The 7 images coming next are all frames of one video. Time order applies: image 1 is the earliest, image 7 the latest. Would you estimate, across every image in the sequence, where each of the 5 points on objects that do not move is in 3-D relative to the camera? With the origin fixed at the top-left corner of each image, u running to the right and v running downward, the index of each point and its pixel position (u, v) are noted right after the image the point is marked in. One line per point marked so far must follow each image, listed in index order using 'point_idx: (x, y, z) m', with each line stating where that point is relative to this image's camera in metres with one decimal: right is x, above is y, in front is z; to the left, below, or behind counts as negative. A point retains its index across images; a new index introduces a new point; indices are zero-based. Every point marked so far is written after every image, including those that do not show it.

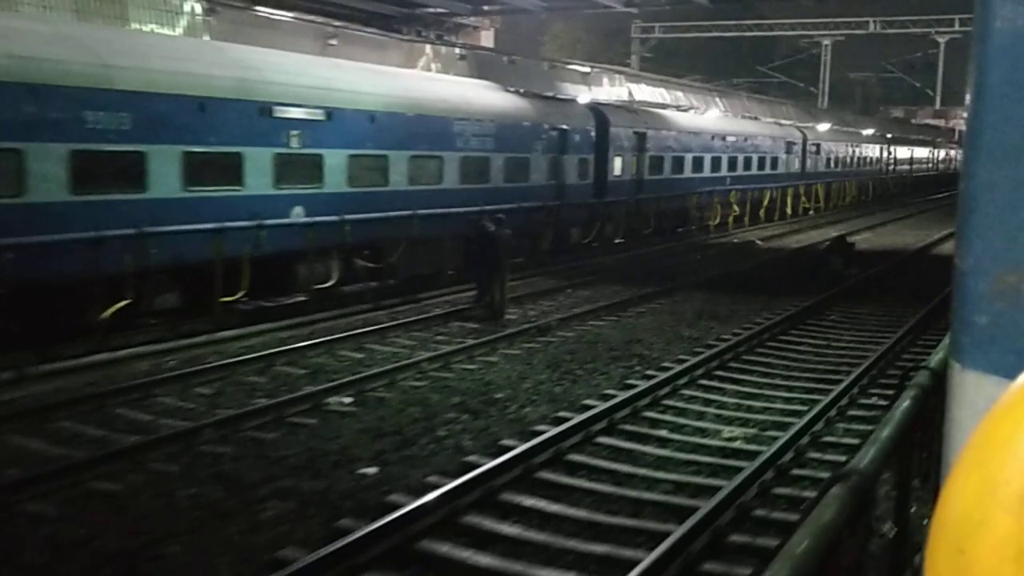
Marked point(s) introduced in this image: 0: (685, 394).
0: (+2.2, -1.4, +9.1) m
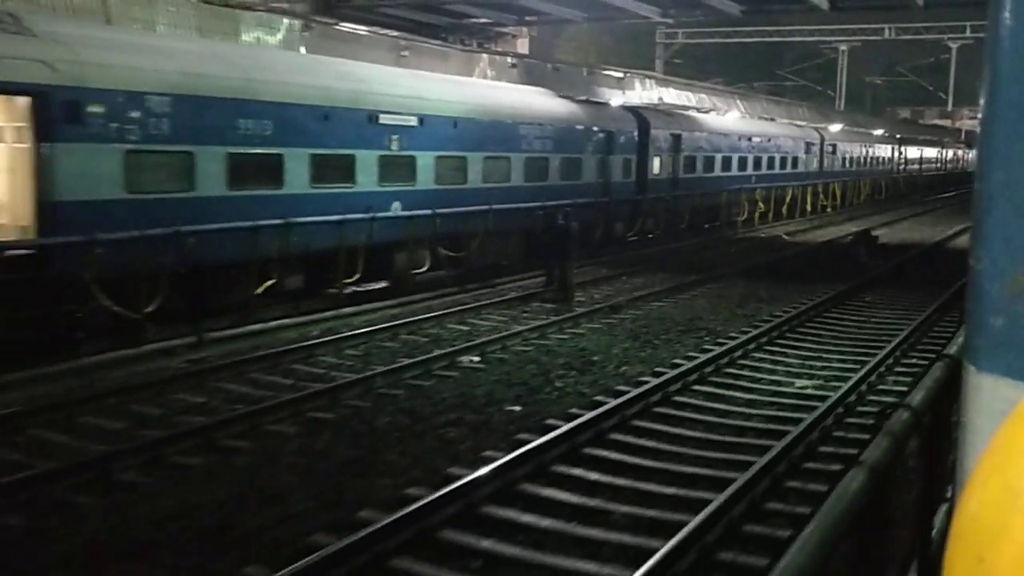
0: (+3.6, -1.1, +10.8) m
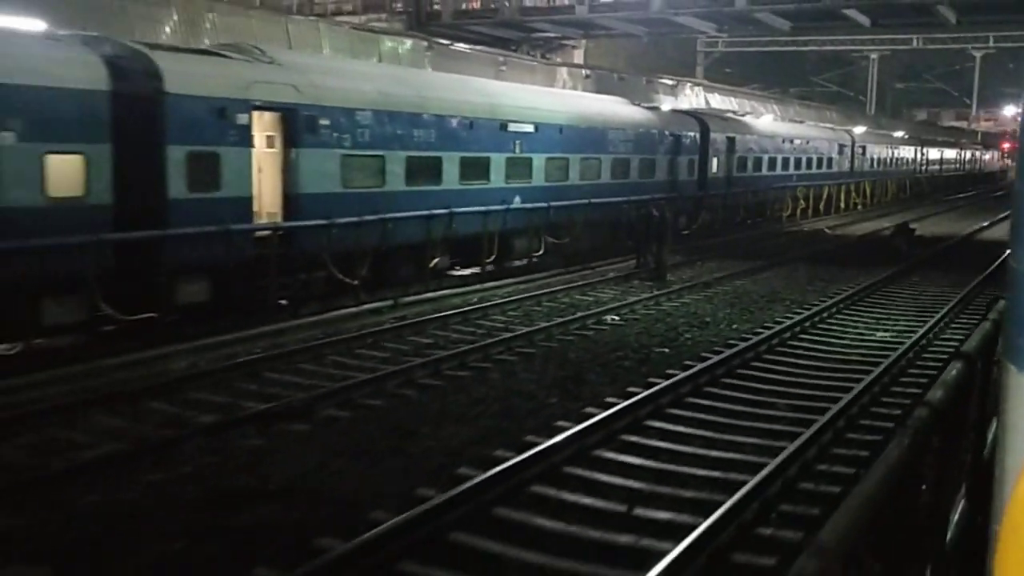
0: (+5.9, -0.6, +13.3) m
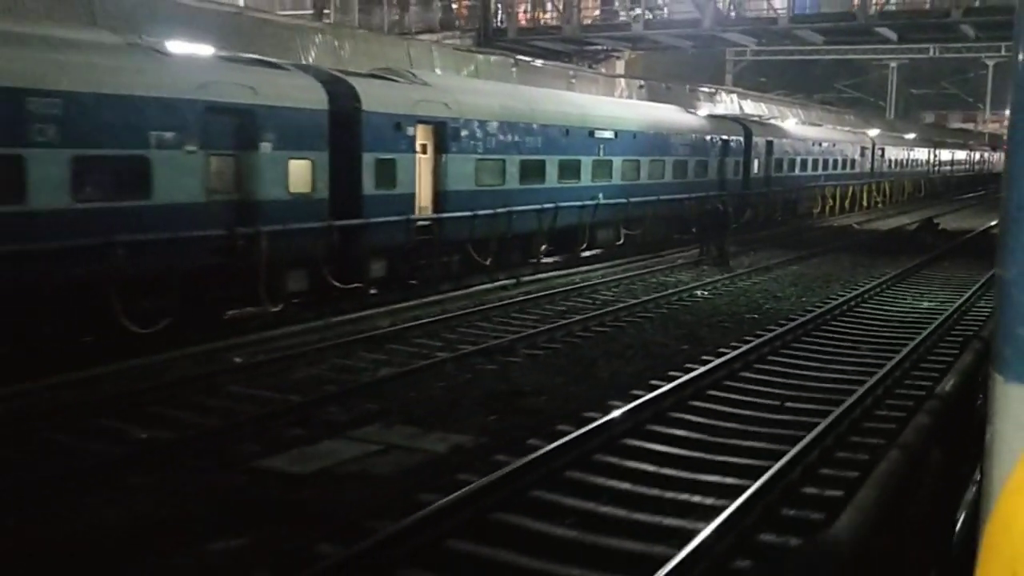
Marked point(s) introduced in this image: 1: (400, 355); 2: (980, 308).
0: (+8.2, -0.2, +15.9) m
1: (-1.6, -0.9, +10.2) m
2: (+9.8, -0.4, +15.0) m
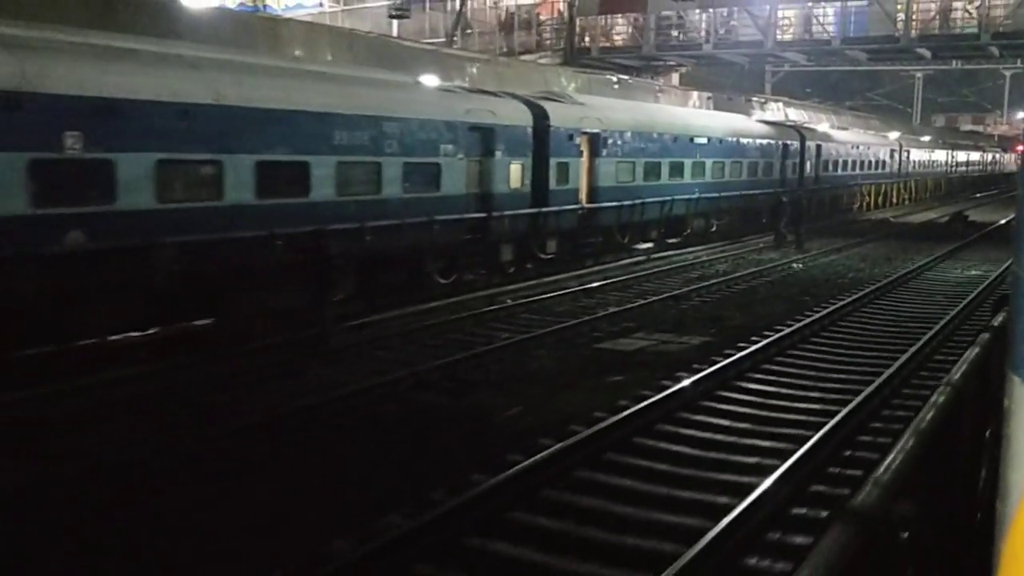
0: (+11.8, +0.5, +20.0) m
1: (+2.0, -0.3, +14.4) m
2: (+13.4, +0.3, +19.2) m
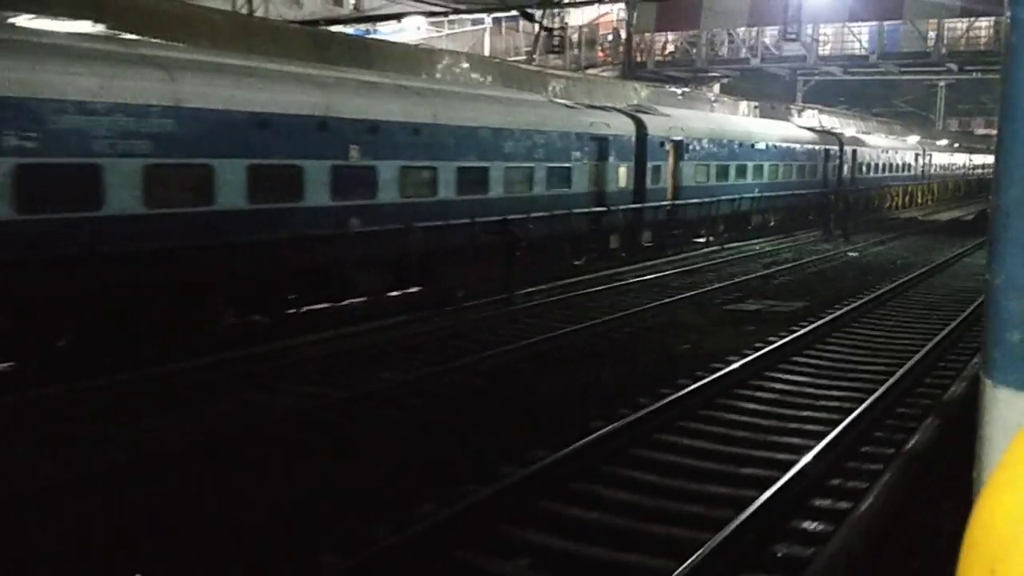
0: (+14.7, +1.0, +23.1) m
1: (+4.8, +0.2, +17.6) m
2: (+16.4, +0.8, +22.2) m
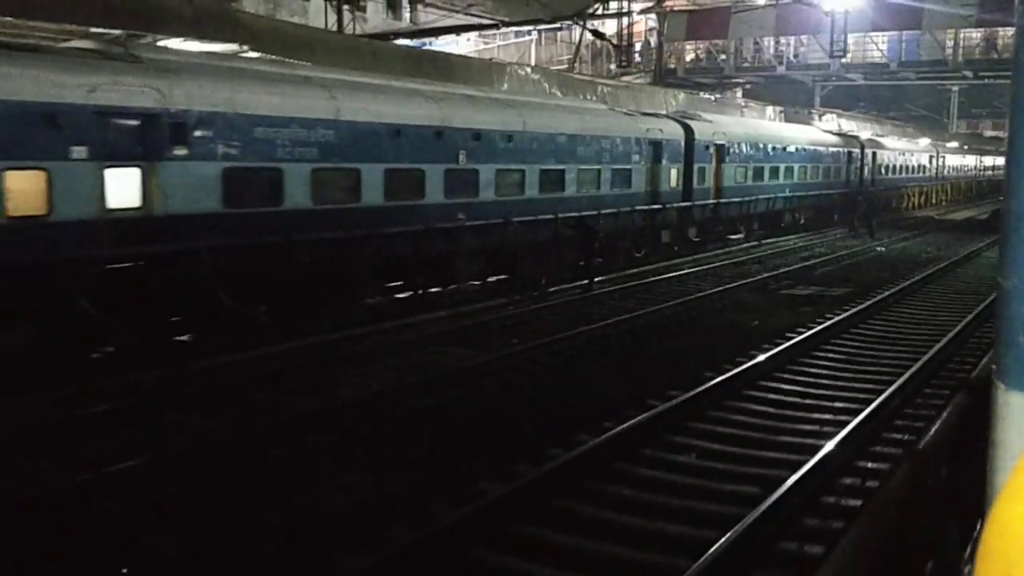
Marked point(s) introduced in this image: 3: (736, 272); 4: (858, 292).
0: (+16.5, +1.3, +24.9) m
1: (+6.6, +0.5, +19.5) m
2: (+18.2, +1.1, +24.1) m
3: (+6.1, +0.4, +19.1) m
4: (+8.3, 0.0, +16.9) m
